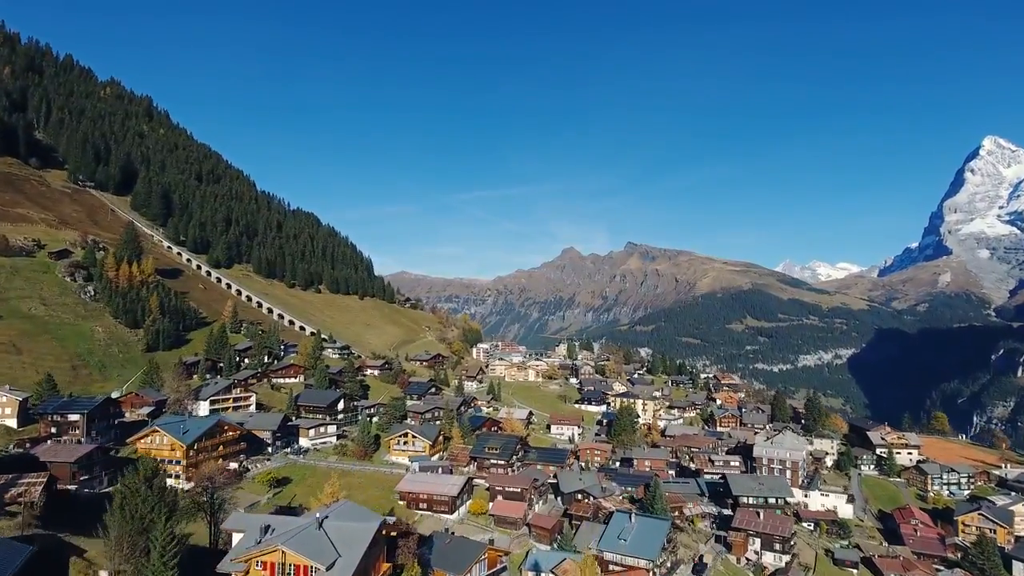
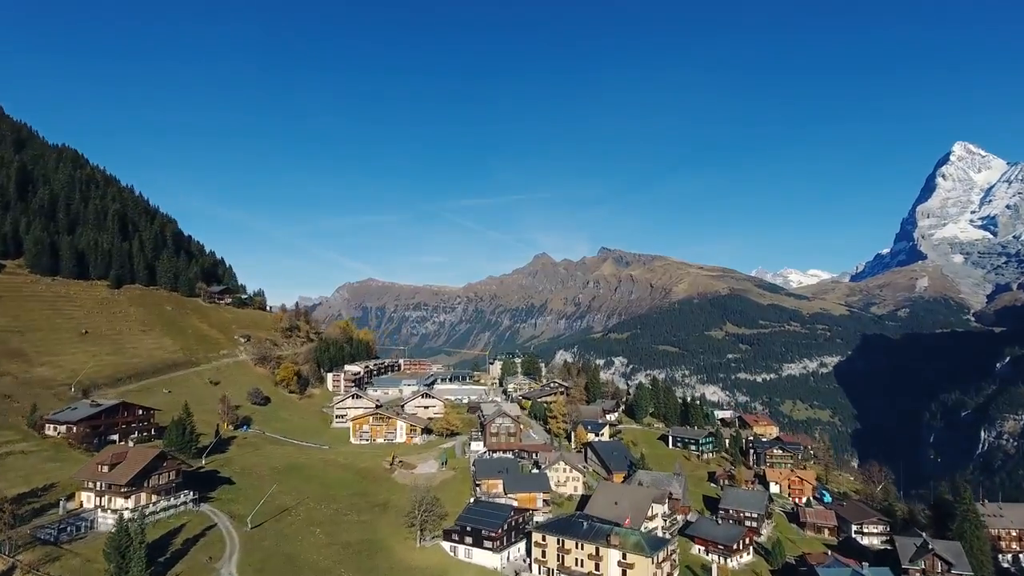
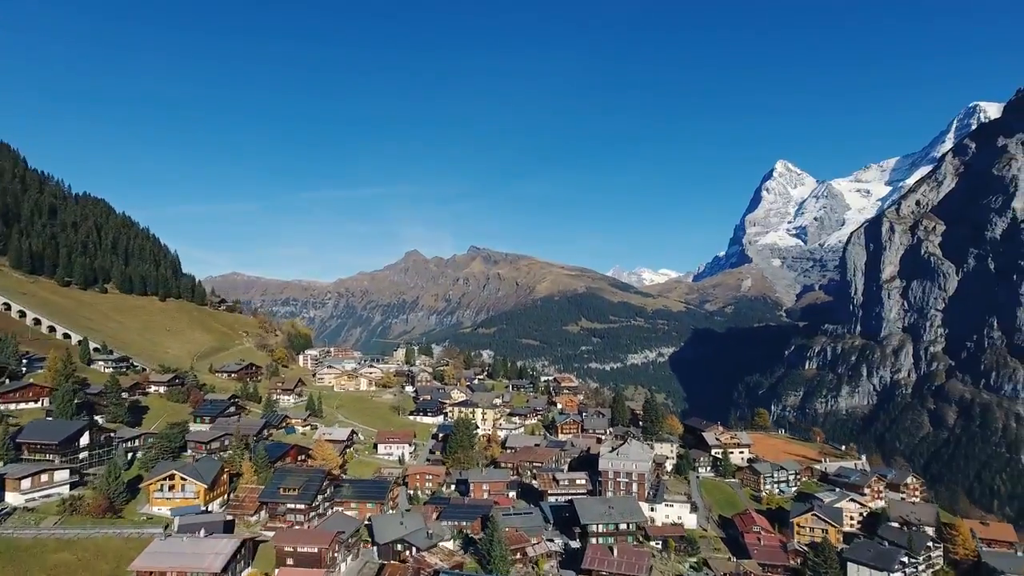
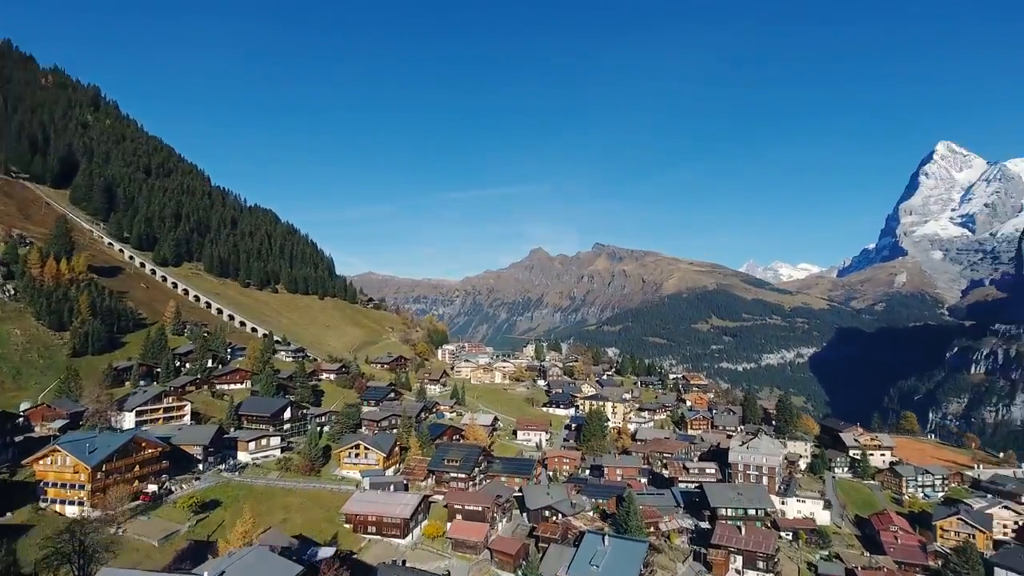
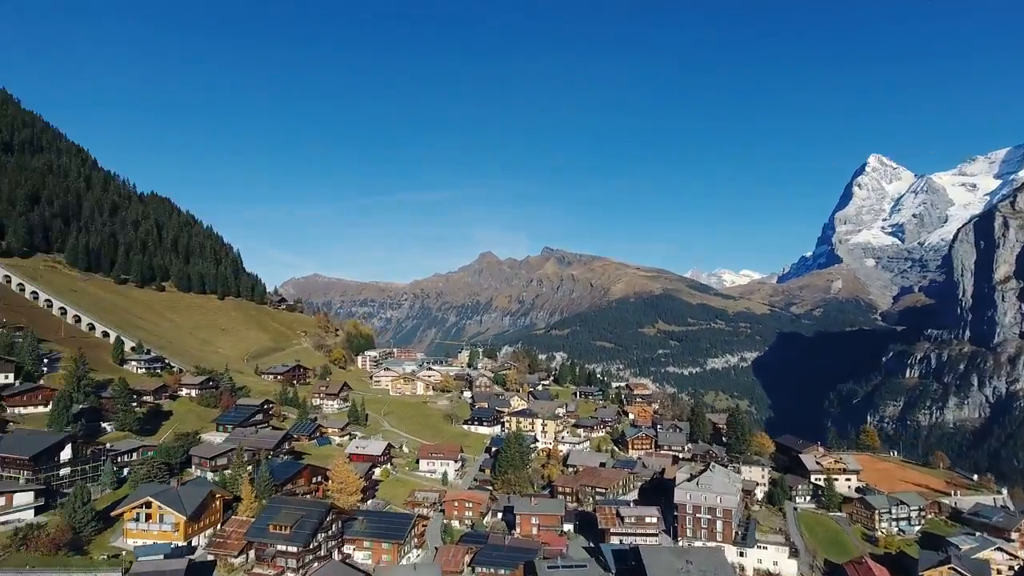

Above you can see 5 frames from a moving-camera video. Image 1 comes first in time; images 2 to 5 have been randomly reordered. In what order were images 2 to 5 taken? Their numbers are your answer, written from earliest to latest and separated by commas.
4, 3, 5, 2
